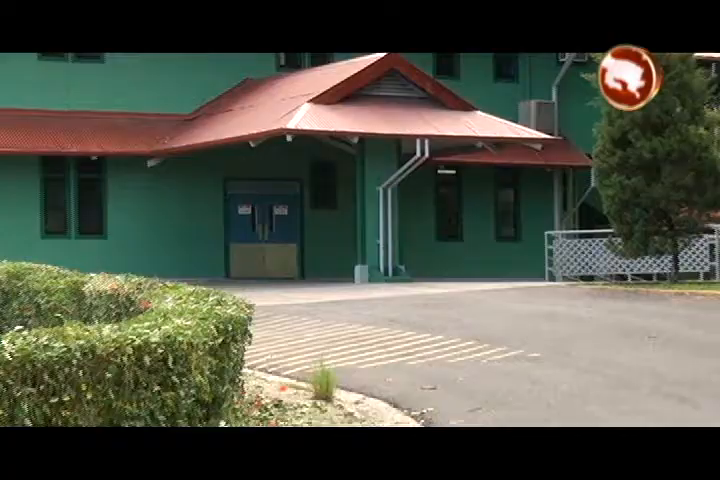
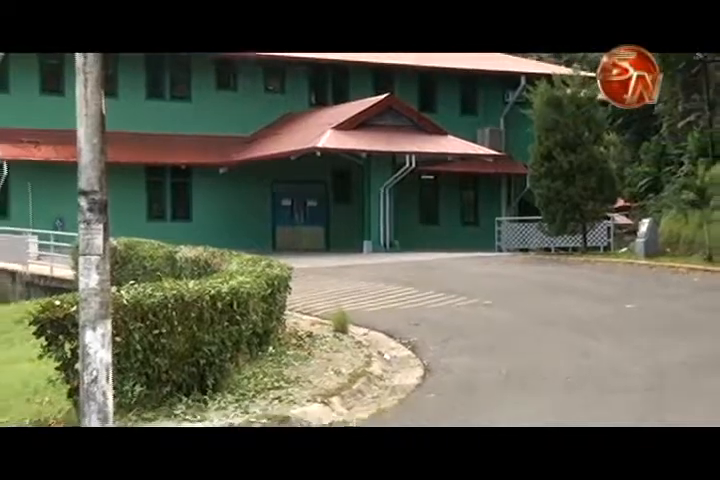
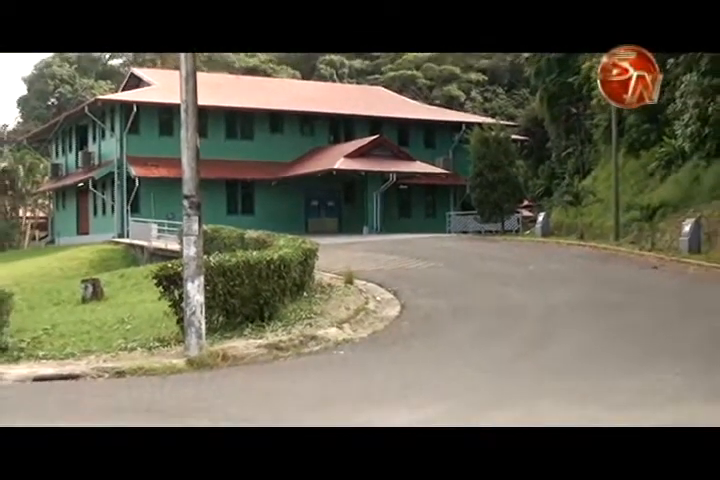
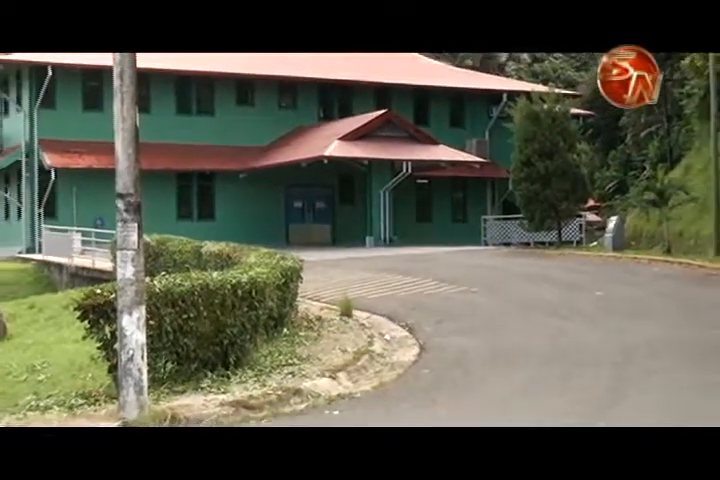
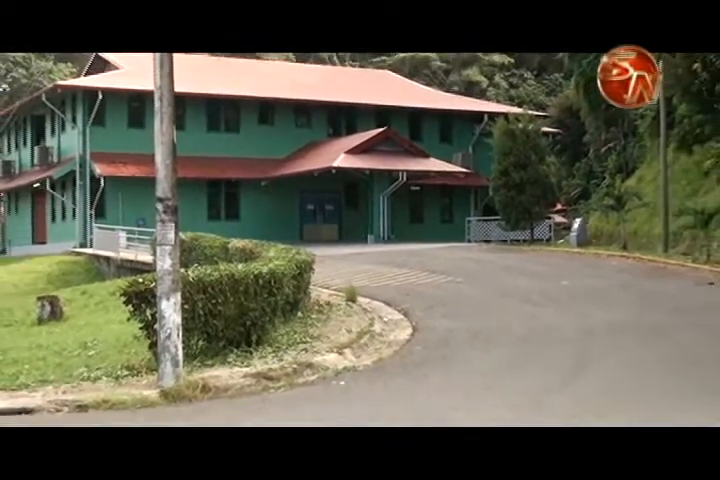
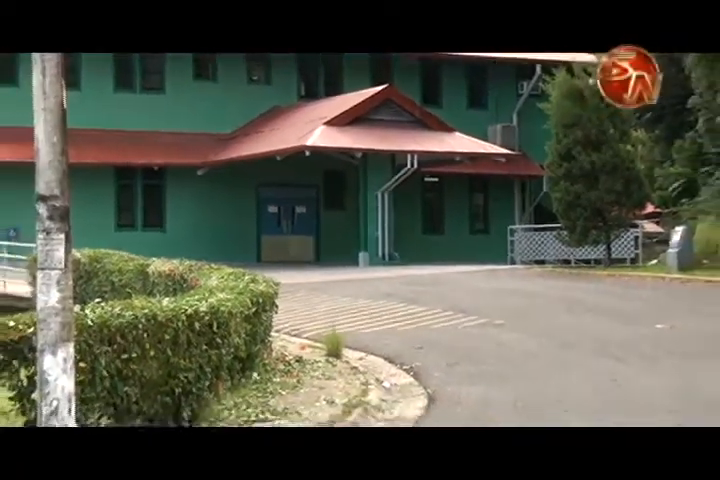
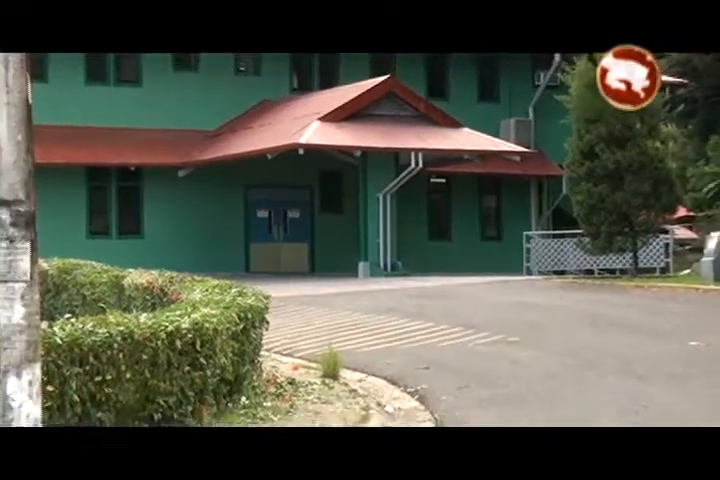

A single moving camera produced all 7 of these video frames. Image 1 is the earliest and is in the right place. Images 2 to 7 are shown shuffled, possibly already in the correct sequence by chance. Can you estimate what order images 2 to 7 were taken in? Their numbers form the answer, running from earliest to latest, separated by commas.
7, 6, 2, 4, 5, 3
